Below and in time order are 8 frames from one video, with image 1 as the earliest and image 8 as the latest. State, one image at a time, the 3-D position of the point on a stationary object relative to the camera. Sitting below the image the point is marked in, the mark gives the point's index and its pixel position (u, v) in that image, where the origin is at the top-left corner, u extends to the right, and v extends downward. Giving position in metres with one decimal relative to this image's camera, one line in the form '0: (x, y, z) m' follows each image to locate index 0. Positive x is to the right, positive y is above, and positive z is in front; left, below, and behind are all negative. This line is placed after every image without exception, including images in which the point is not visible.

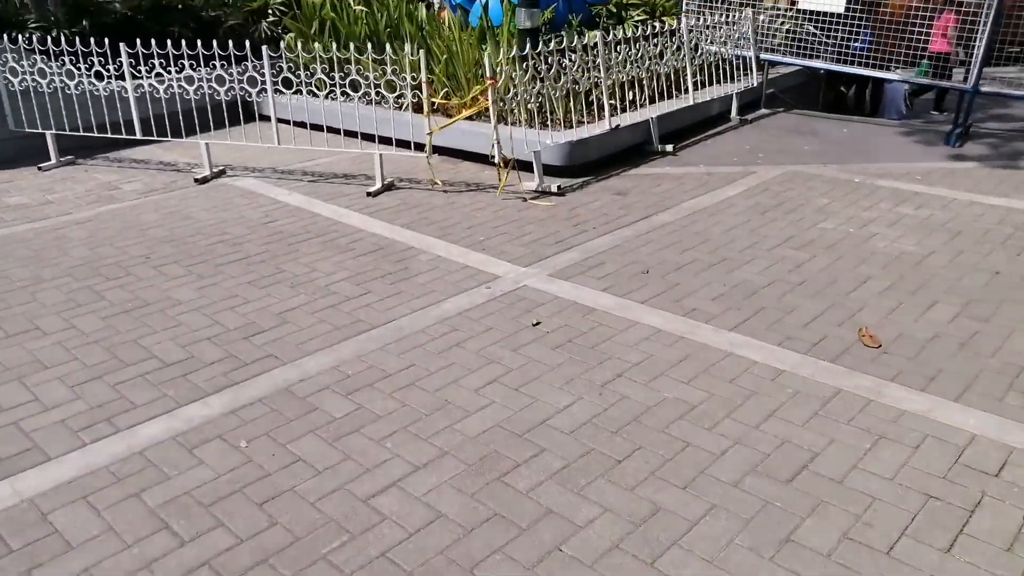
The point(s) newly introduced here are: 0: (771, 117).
0: (+2.4, +1.6, +7.4) m
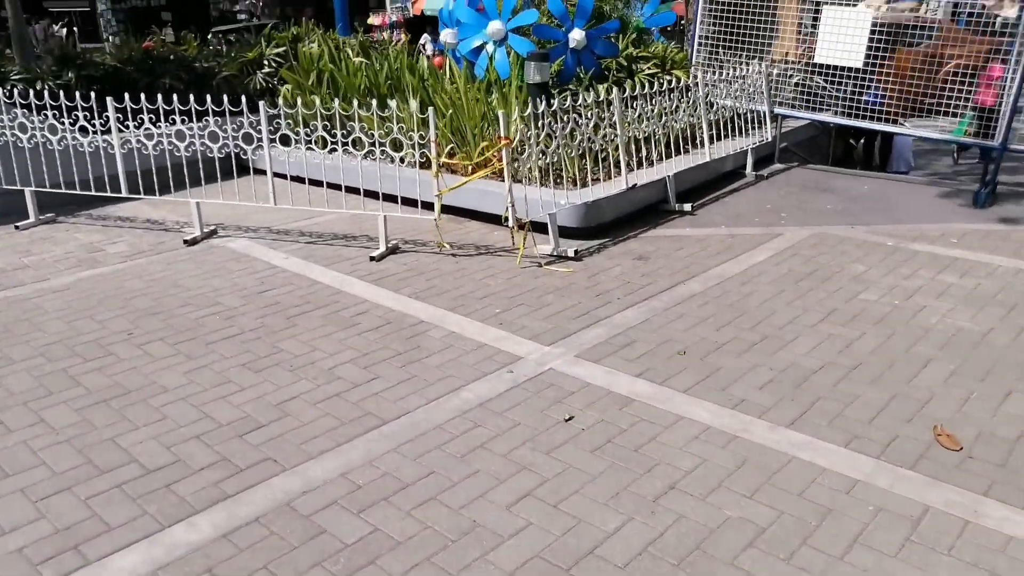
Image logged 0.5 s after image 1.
0: (+2.4, +1.0, +7.2) m
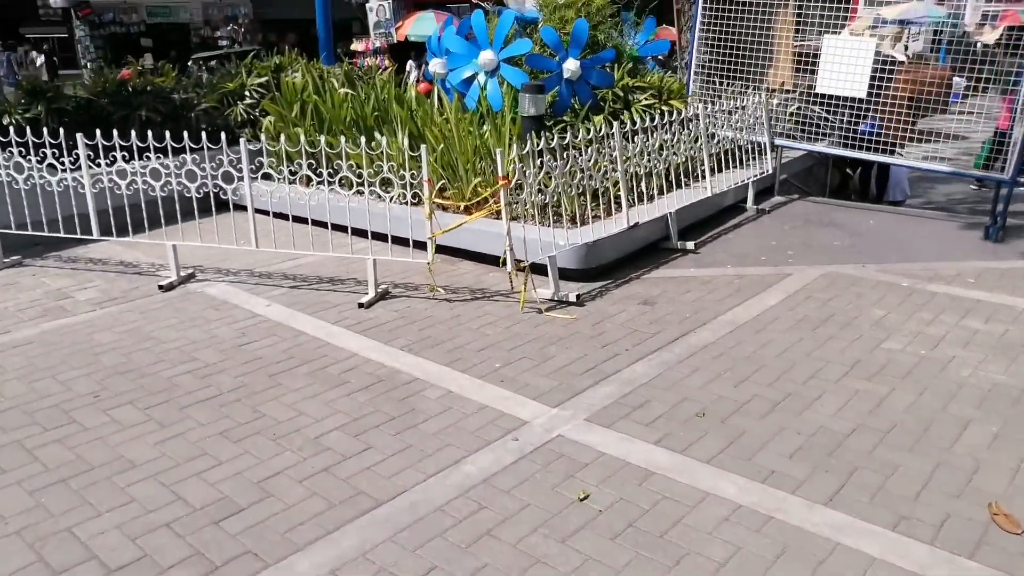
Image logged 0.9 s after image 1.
0: (+2.4, +0.7, +6.9) m
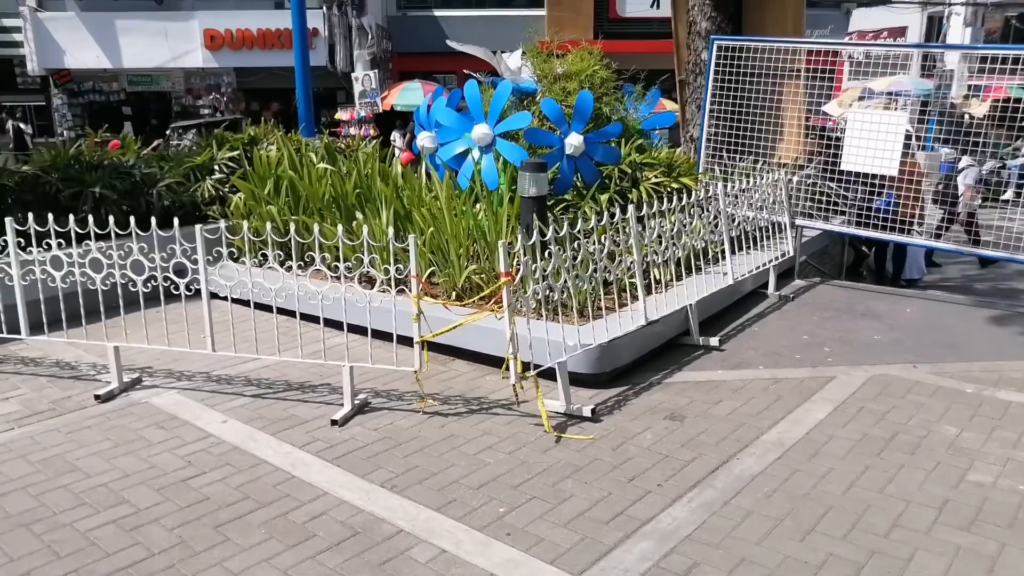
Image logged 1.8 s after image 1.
0: (+2.3, 0.0, +6.3) m
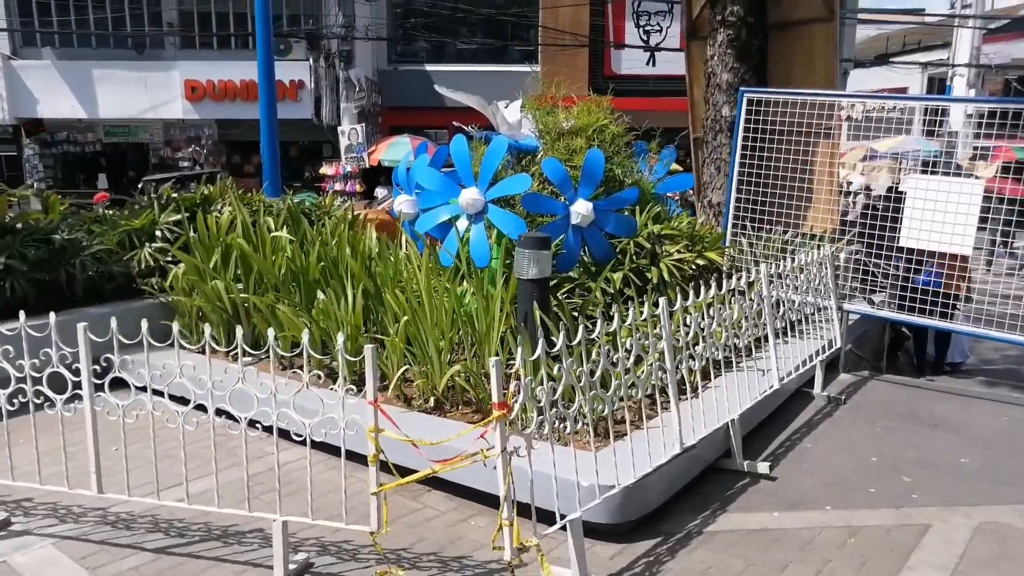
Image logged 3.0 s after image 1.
0: (+2.3, -0.7, +5.3) m
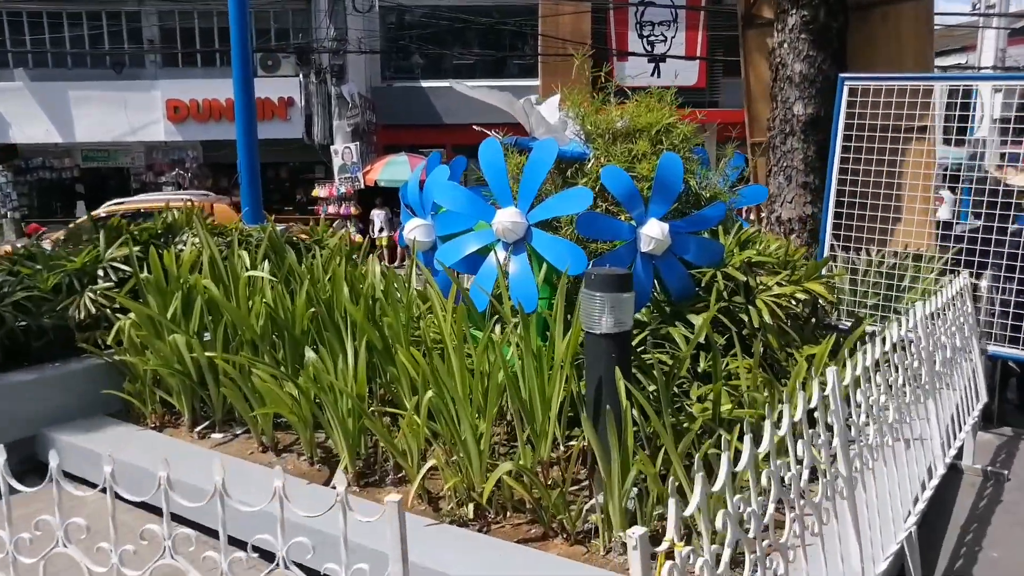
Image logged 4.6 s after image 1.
0: (+2.6, -0.8, +4.0) m
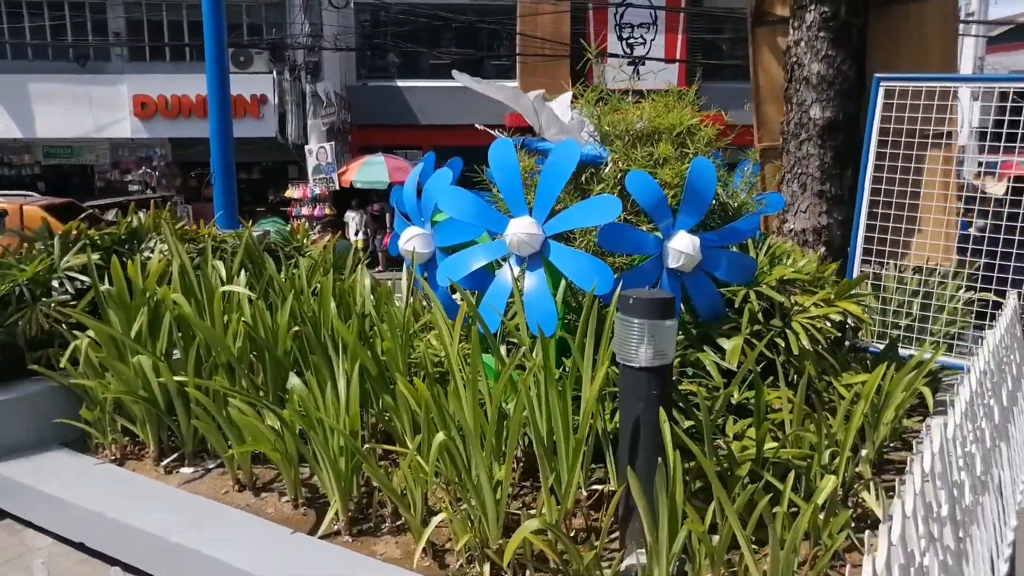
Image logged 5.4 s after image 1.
0: (+2.6, -0.9, +3.7) m
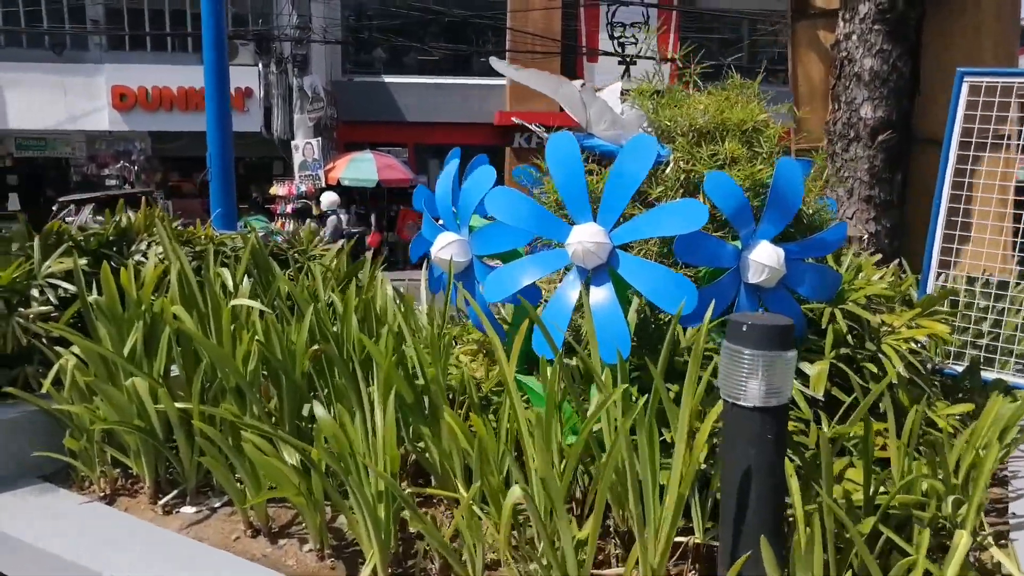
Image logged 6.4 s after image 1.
0: (+2.8, -1.0, +3.4) m
